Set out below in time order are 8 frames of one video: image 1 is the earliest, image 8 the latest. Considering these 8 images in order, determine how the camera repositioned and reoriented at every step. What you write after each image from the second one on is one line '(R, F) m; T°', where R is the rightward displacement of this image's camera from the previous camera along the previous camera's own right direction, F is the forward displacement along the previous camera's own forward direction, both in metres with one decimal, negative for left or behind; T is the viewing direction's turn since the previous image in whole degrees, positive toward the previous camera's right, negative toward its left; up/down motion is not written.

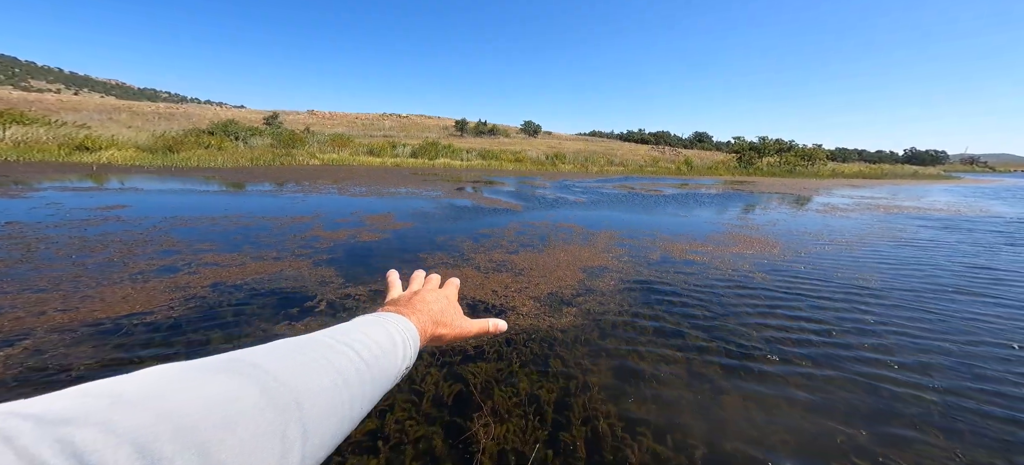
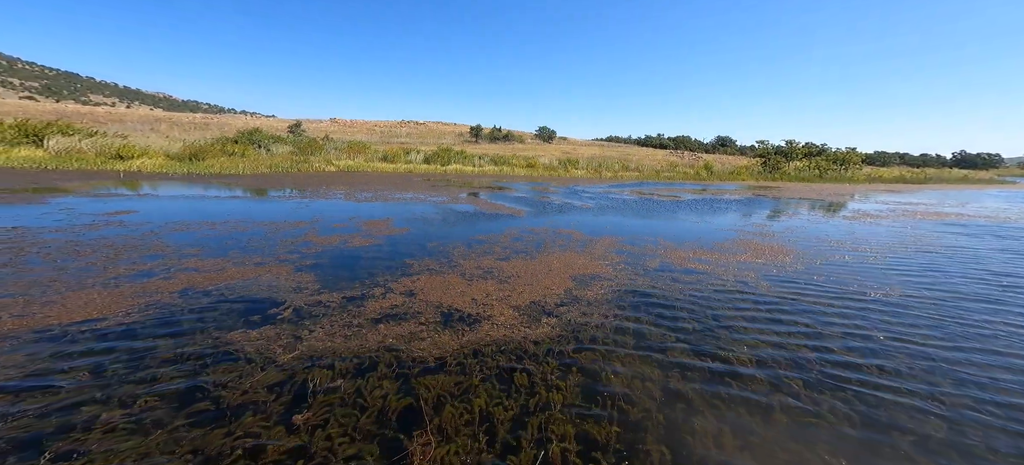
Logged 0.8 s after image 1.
(+0.5, +0.2) m; -2°
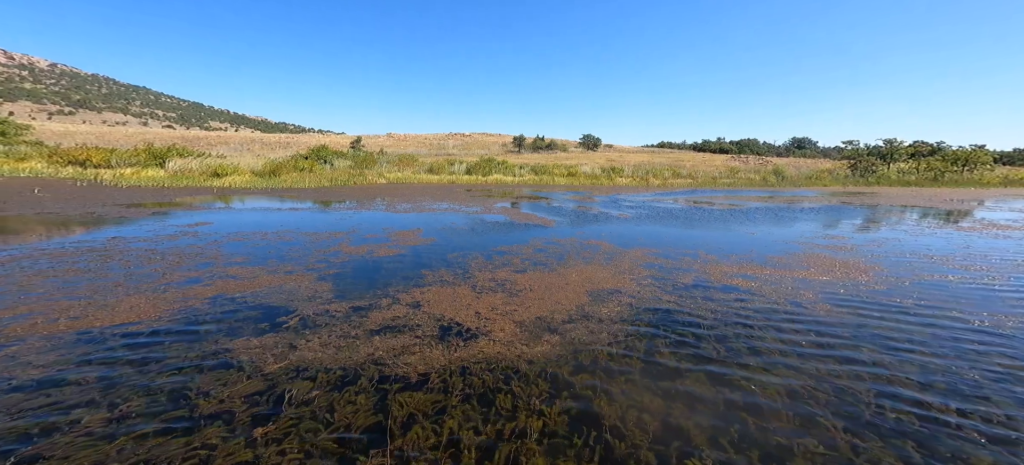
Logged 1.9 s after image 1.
(+0.6, +0.1) m; -8°
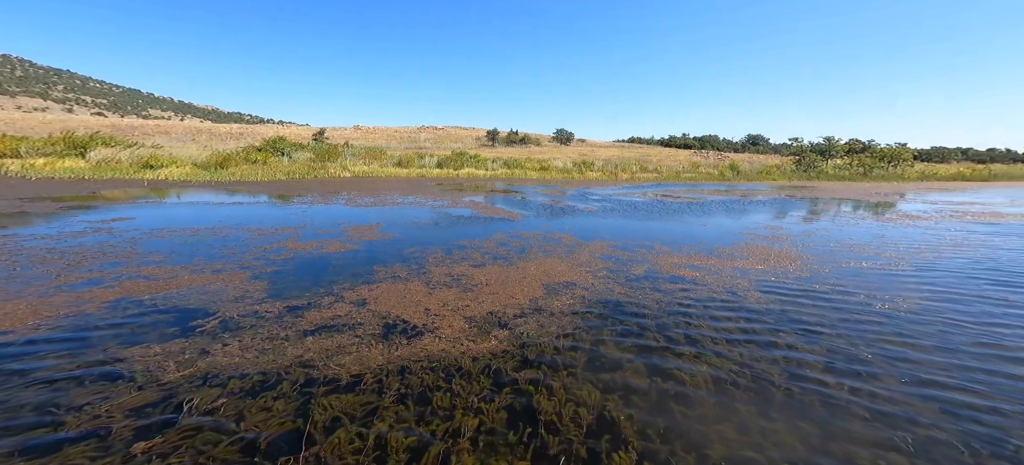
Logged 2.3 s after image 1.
(+0.3, 0.0) m; +5°
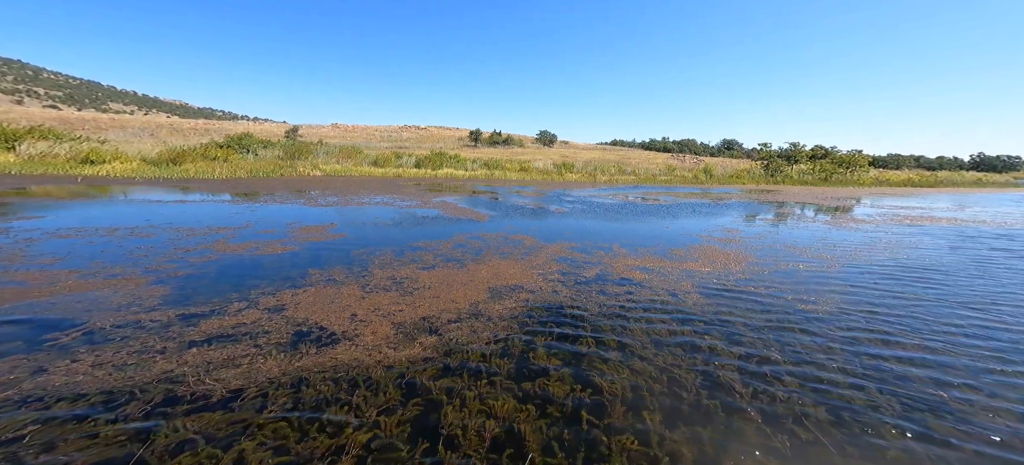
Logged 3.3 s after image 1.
(+0.5, +0.2) m; +3°
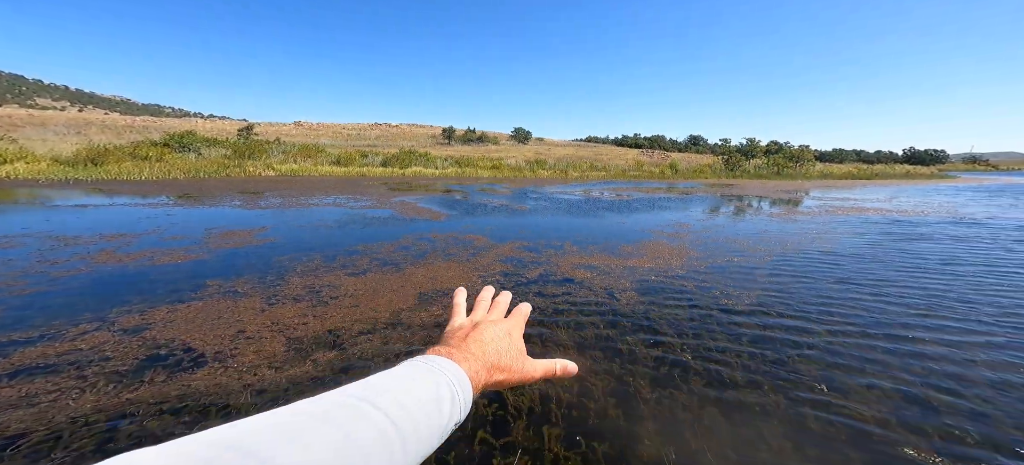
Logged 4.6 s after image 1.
(+0.6, +0.4) m; +4°
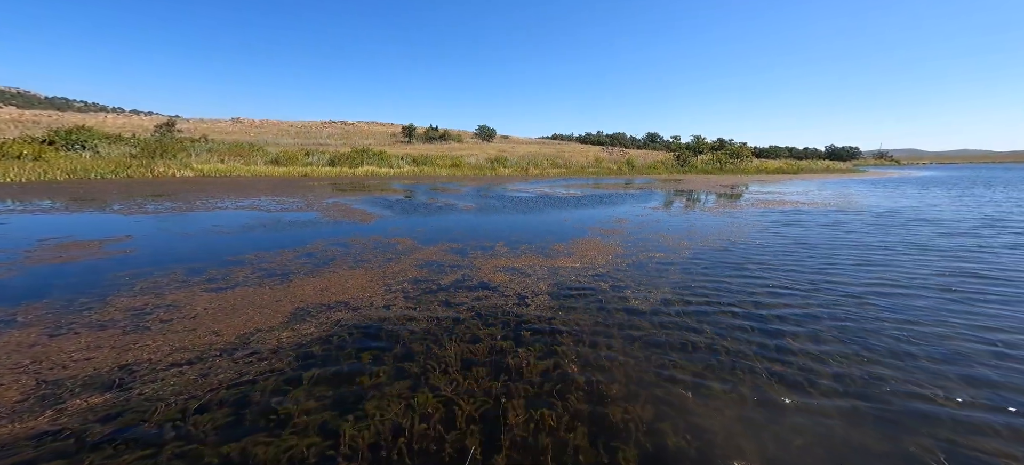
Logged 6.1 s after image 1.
(+0.8, +0.7) m; +6°
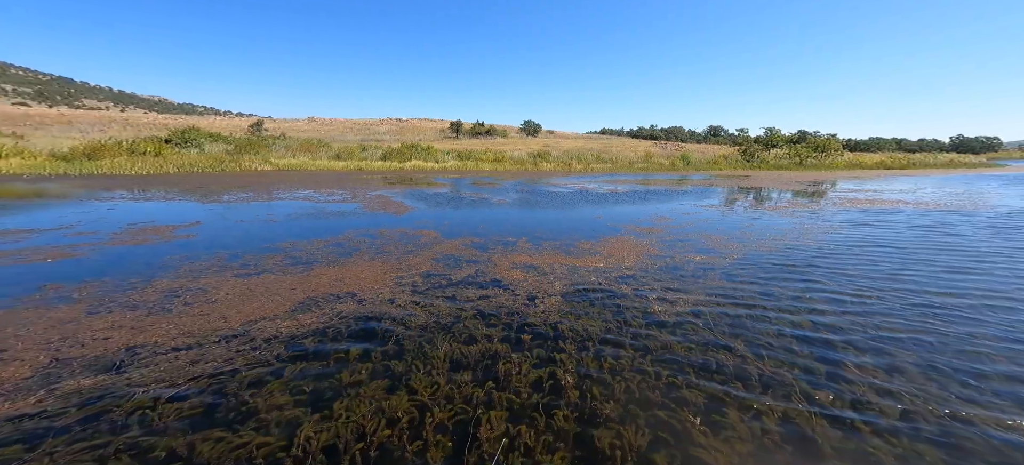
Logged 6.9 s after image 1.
(+0.5, +0.3) m; -8°
